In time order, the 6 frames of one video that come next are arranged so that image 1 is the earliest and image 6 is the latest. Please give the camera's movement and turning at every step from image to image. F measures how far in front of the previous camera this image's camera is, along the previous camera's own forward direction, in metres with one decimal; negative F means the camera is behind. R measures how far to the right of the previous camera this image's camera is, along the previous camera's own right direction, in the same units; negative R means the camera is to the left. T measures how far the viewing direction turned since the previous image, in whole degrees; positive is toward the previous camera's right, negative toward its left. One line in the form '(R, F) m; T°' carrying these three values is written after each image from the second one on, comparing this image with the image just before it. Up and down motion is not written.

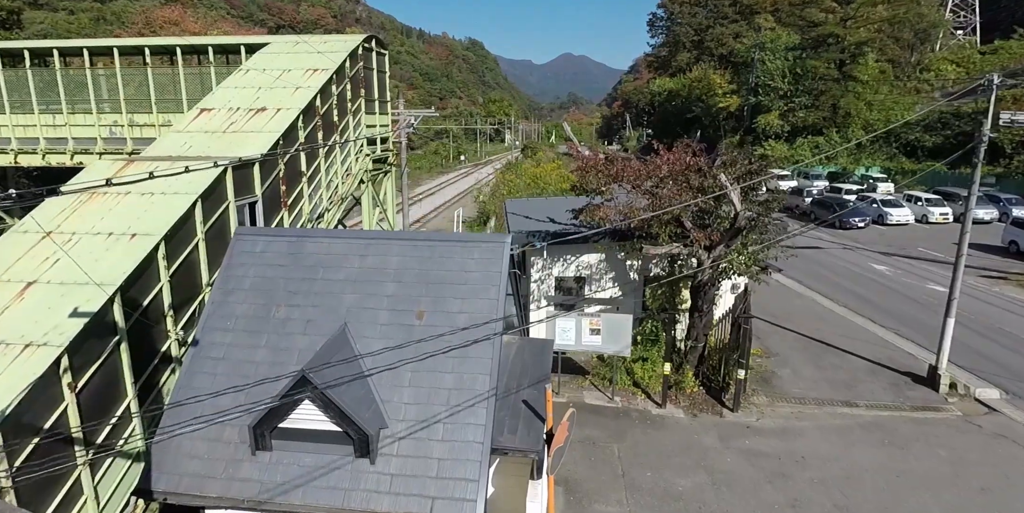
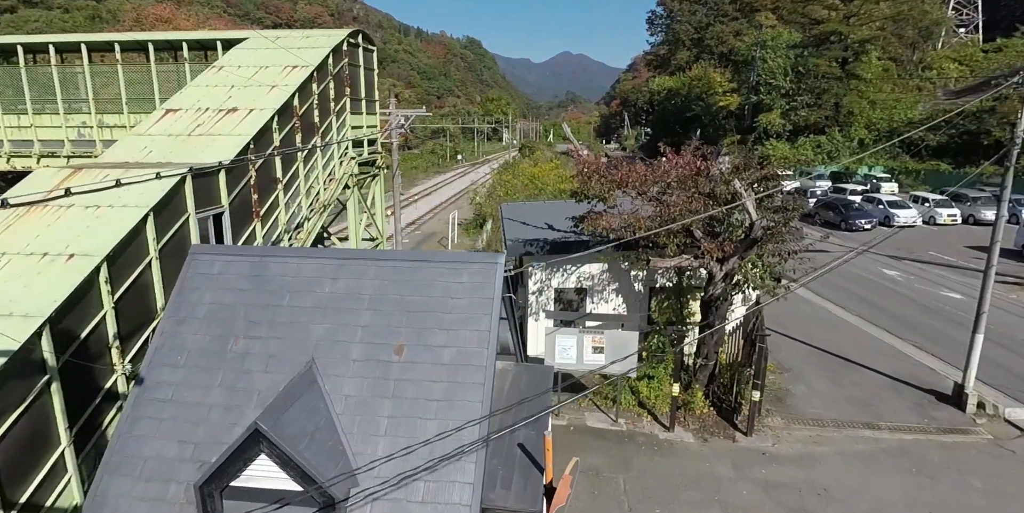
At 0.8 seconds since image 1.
(0.0, +0.7) m; 0°
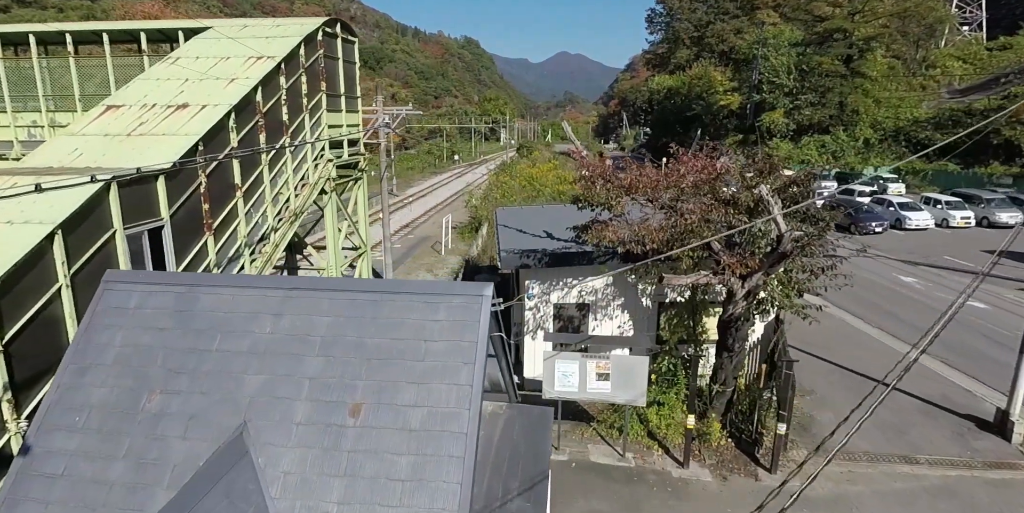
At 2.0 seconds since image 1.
(+0.1, +1.0) m; 0°
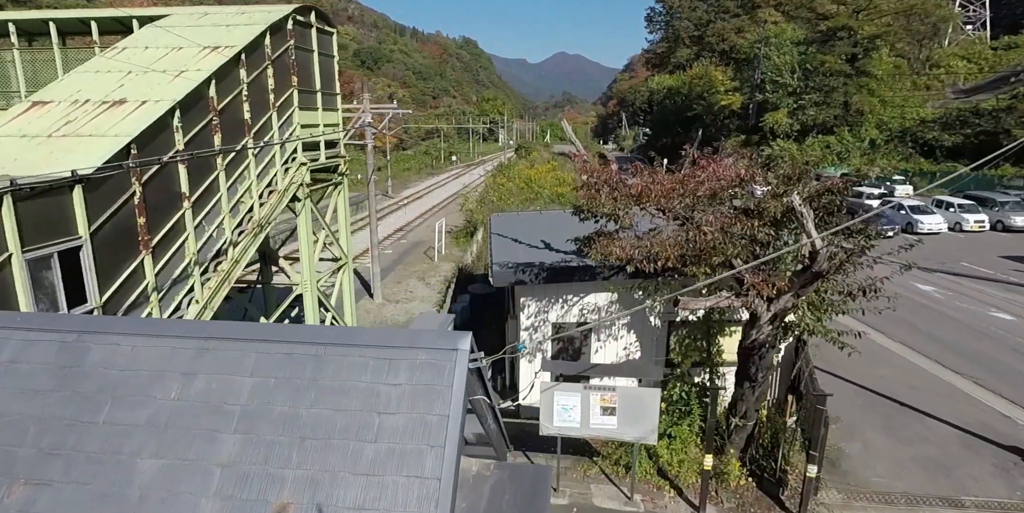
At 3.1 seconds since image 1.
(+0.1, +1.0) m; 0°
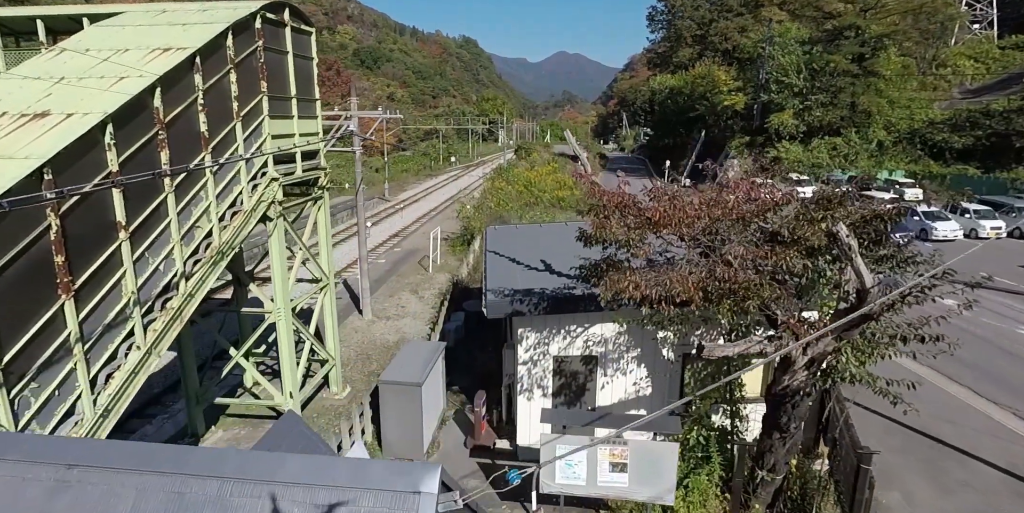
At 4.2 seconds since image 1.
(0.0, +0.9) m; 0°
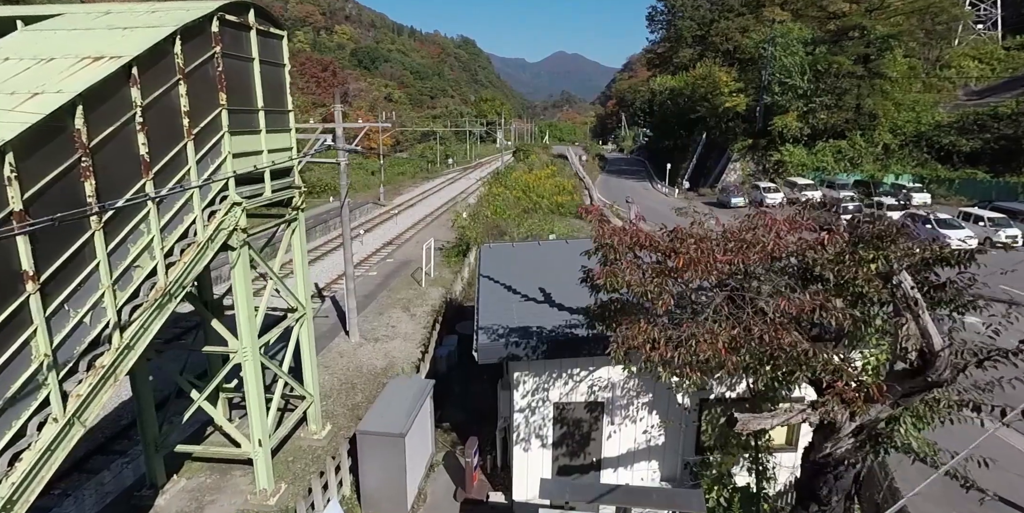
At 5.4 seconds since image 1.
(0.0, +0.9) m; 0°
